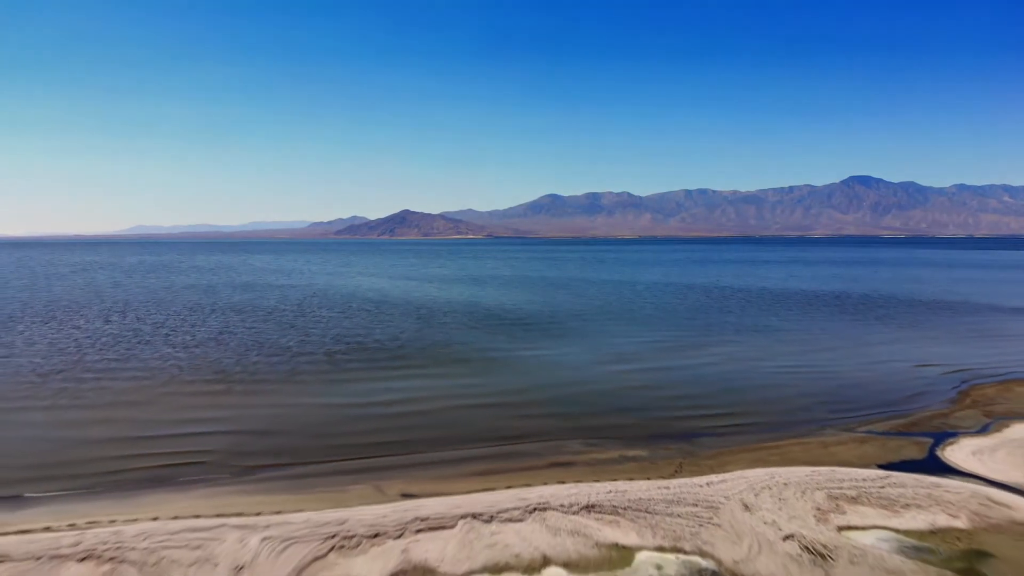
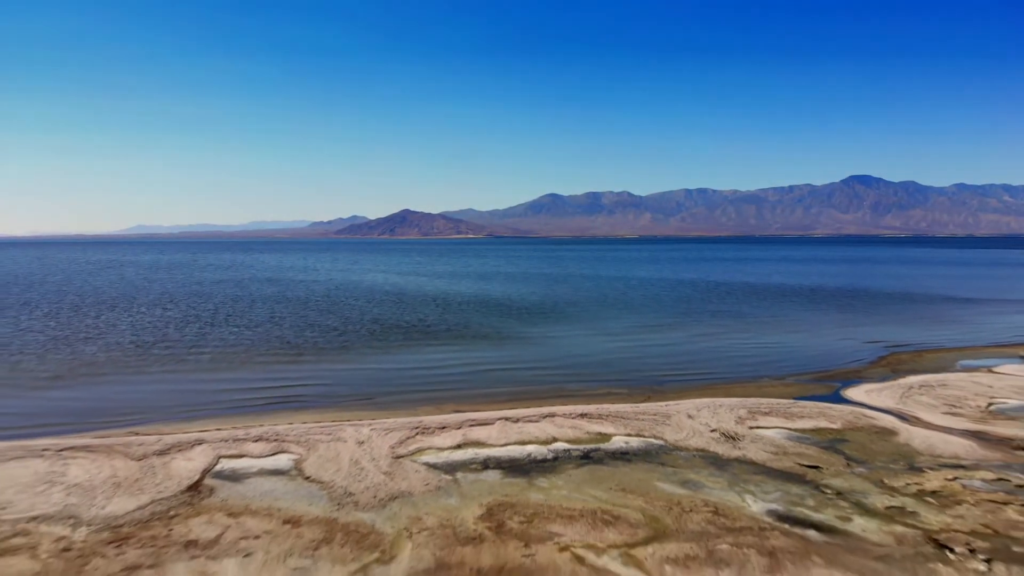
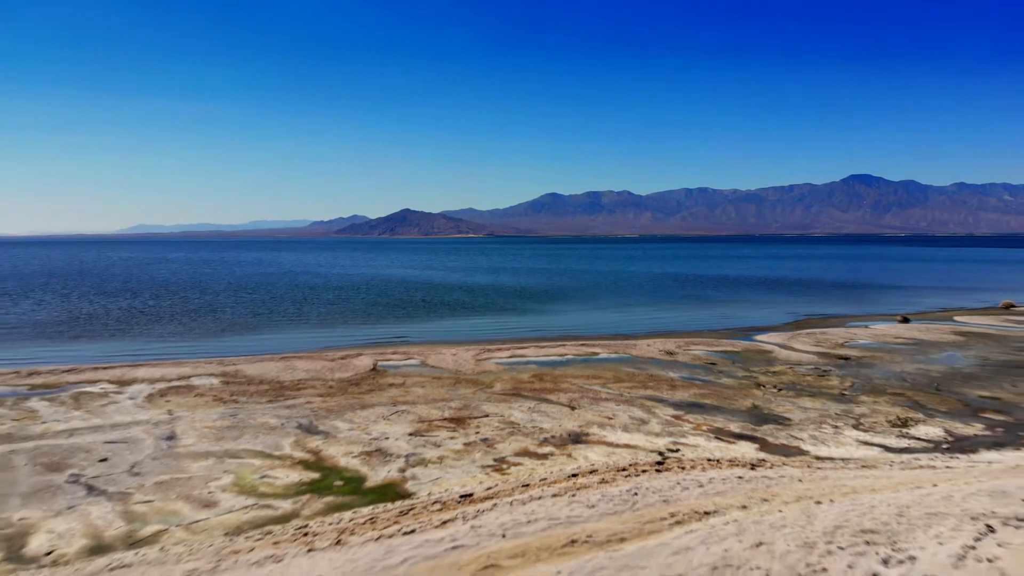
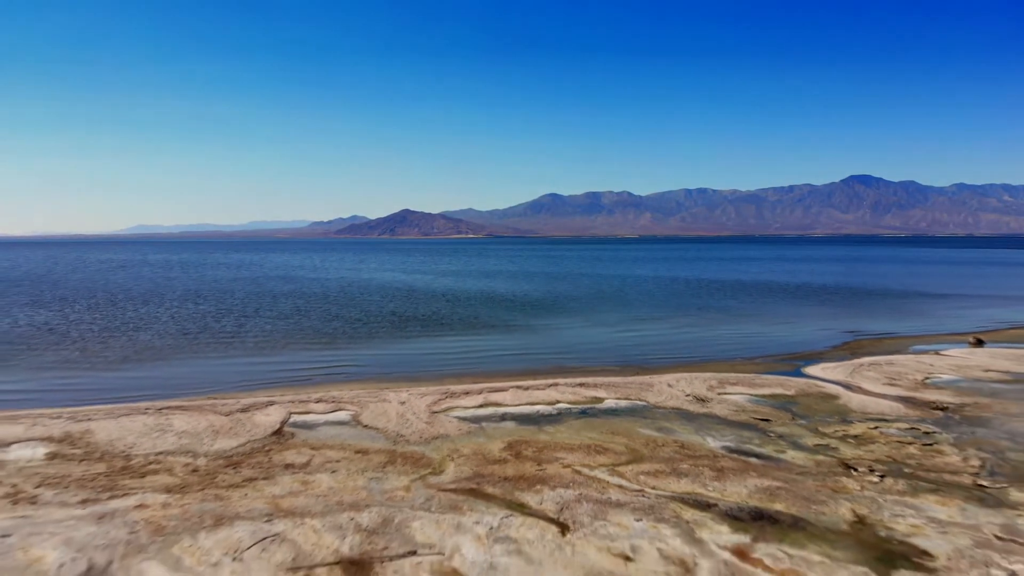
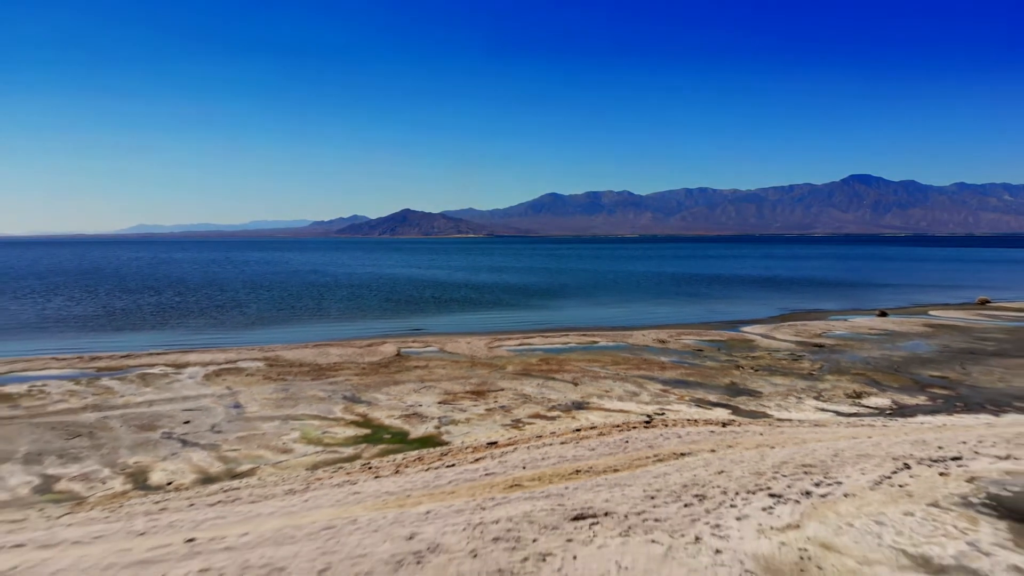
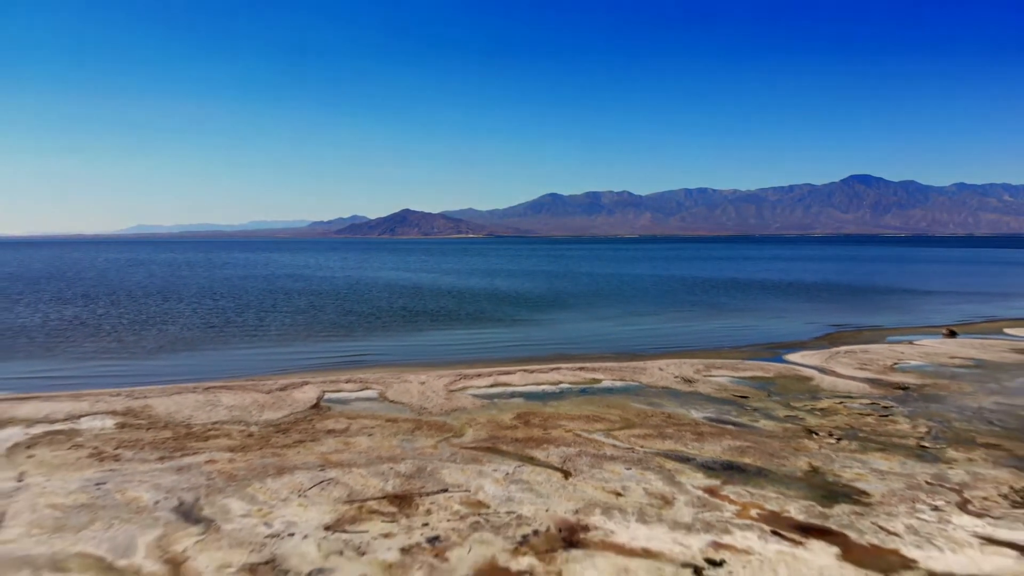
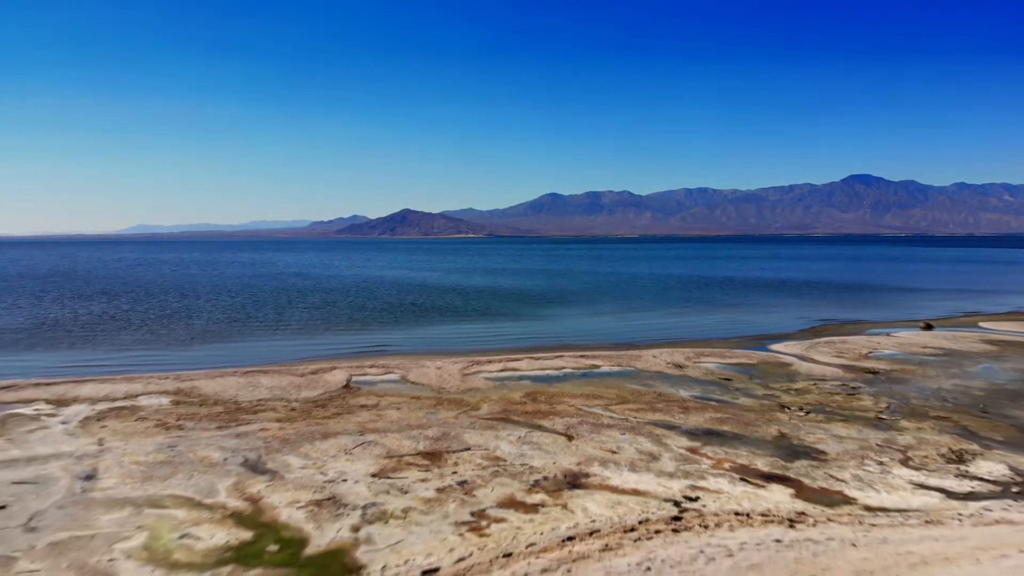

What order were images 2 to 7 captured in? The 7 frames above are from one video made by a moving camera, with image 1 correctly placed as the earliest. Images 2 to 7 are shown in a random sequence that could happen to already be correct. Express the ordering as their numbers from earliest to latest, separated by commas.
2, 4, 6, 7, 3, 5
